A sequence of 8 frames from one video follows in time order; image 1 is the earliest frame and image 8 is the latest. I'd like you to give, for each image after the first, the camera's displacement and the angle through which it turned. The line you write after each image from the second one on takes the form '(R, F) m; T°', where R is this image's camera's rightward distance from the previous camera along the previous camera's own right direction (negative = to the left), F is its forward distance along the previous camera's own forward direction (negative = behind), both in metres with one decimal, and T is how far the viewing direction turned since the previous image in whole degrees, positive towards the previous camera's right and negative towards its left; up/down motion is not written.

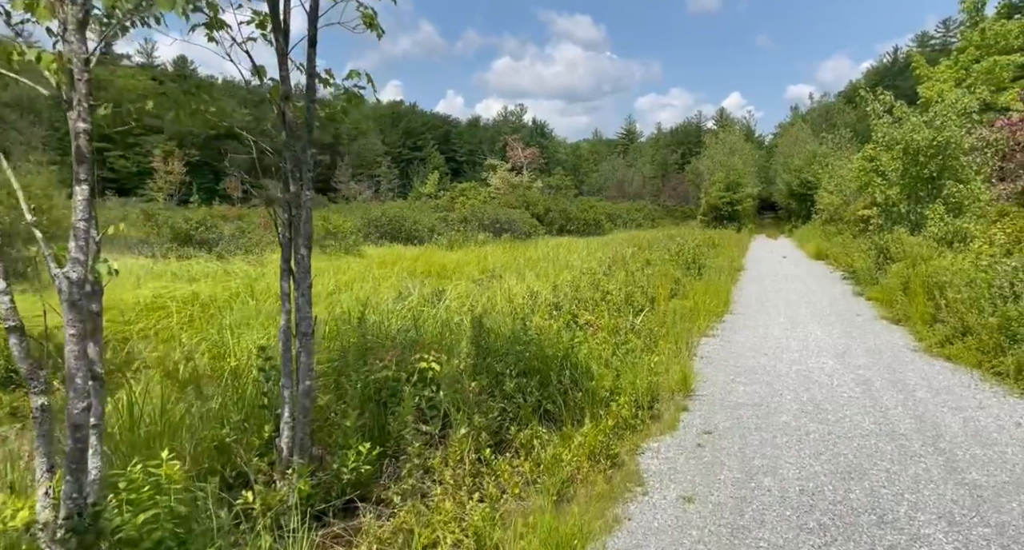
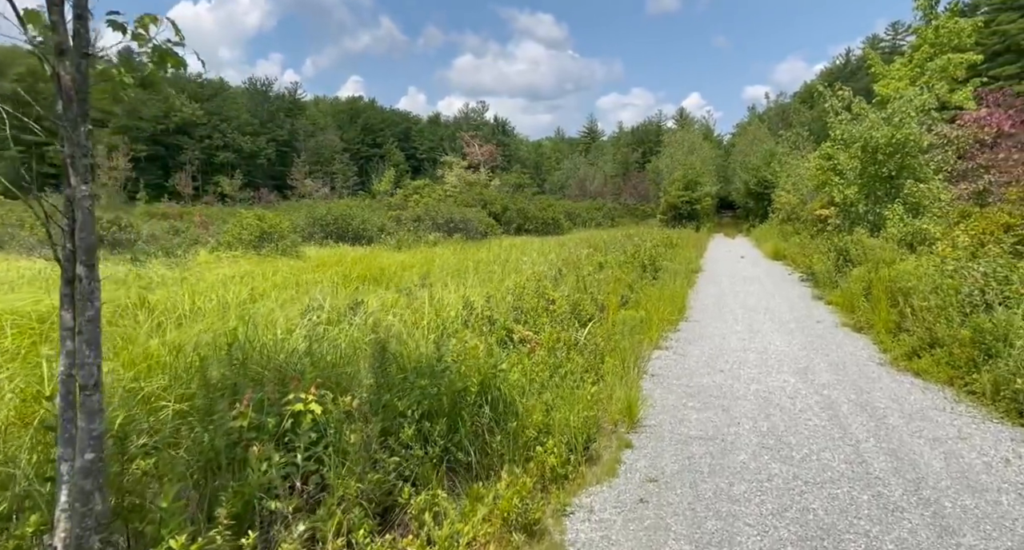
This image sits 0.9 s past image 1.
(+0.3, +0.7) m; +4°
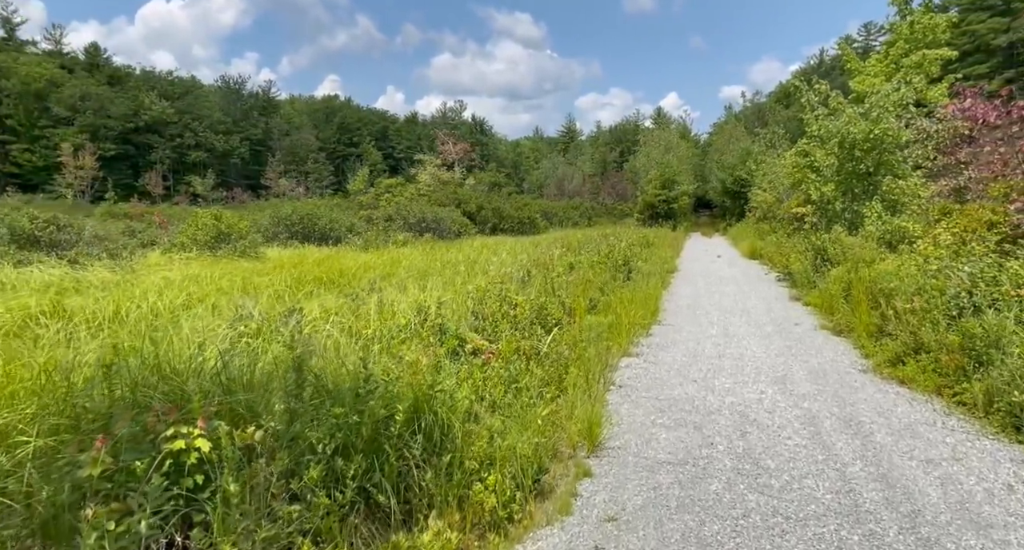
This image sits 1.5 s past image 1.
(+0.2, +0.5) m; +2°
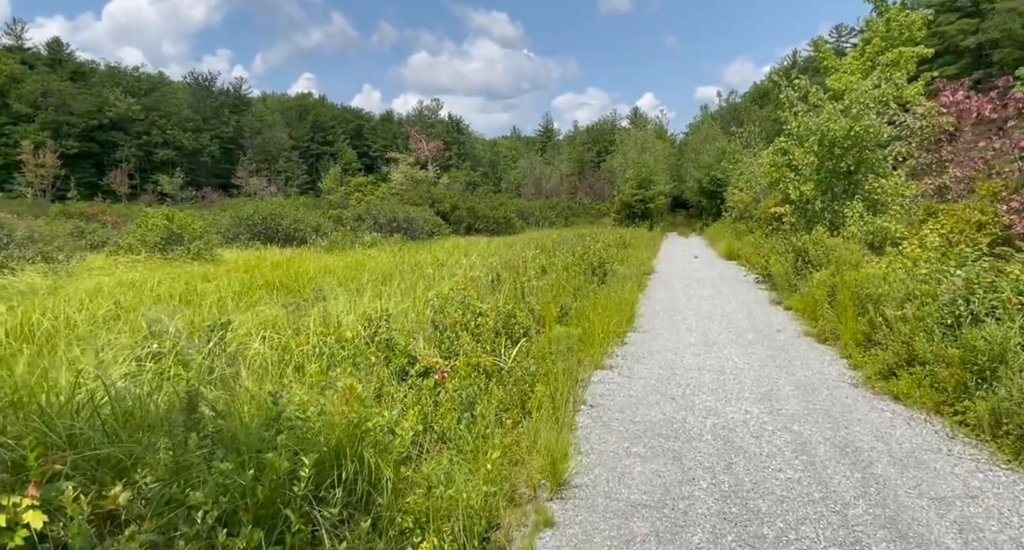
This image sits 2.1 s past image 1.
(+0.2, +0.5) m; +2°
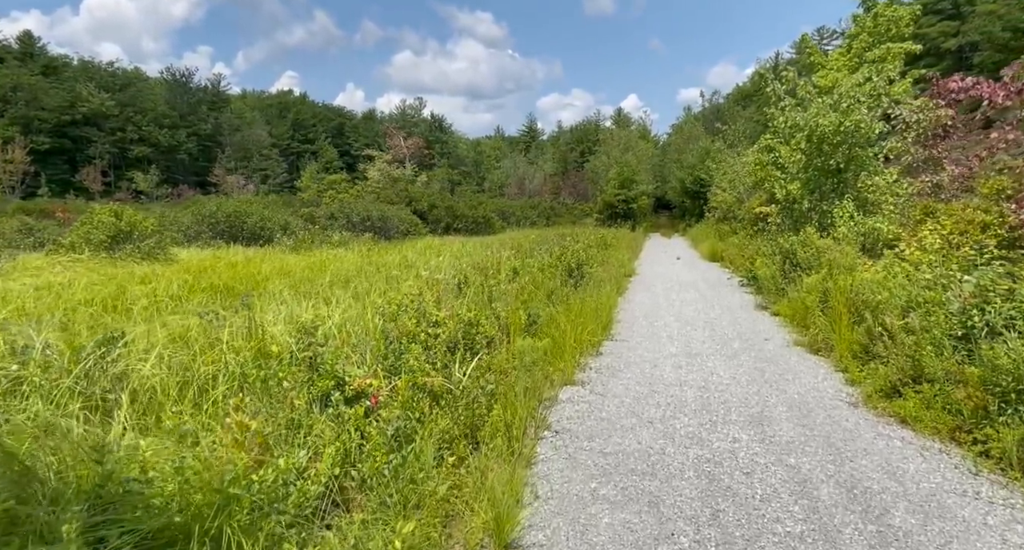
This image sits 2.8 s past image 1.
(+0.2, +0.6) m; +2°
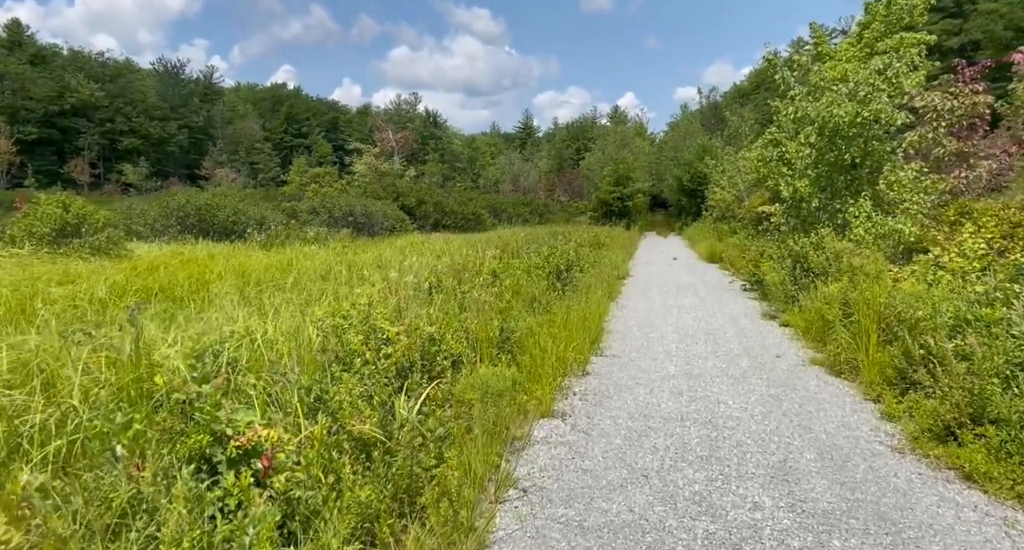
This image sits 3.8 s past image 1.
(+0.2, +0.9) m; 0°
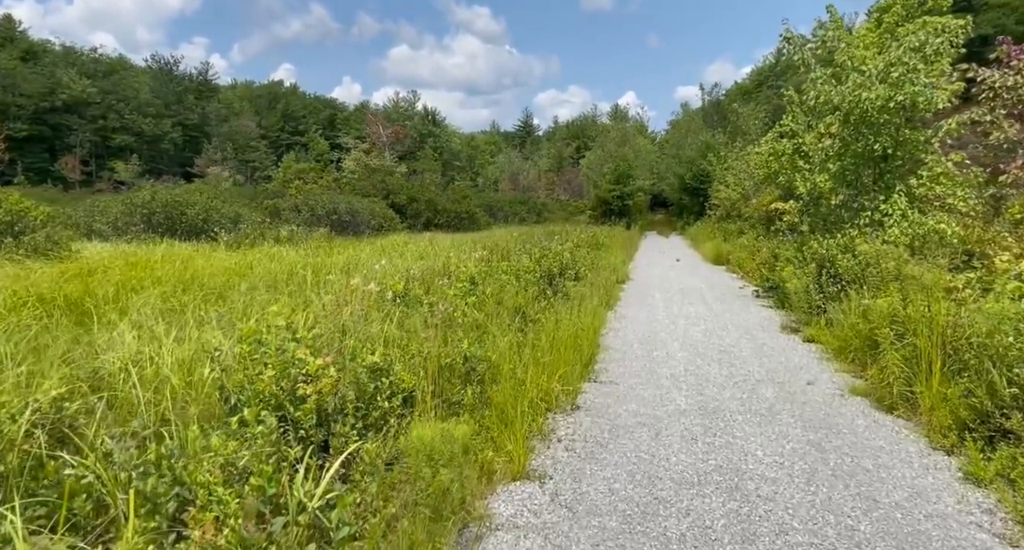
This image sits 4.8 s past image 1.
(+0.2, +1.0) m; 0°
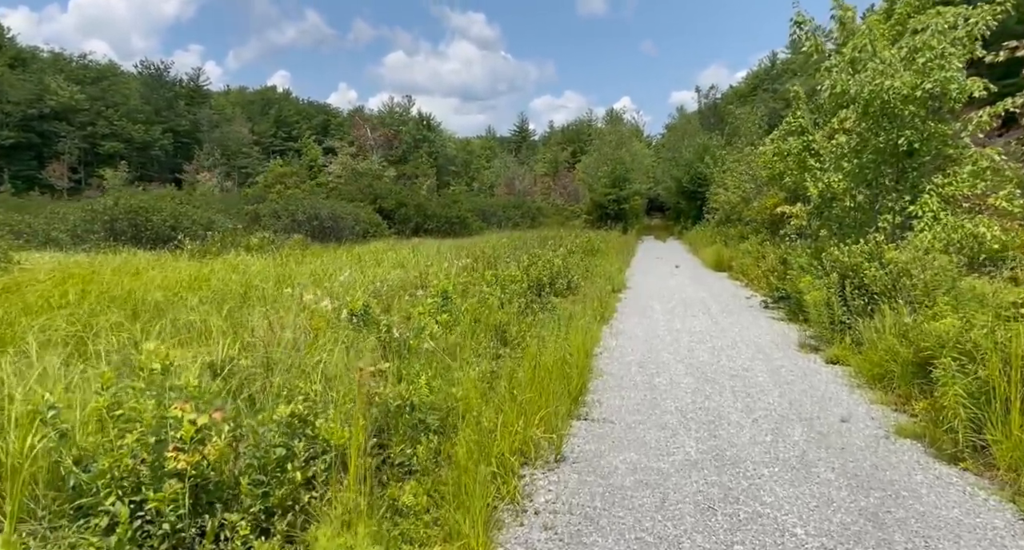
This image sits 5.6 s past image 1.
(+0.2, +0.8) m; 0°
